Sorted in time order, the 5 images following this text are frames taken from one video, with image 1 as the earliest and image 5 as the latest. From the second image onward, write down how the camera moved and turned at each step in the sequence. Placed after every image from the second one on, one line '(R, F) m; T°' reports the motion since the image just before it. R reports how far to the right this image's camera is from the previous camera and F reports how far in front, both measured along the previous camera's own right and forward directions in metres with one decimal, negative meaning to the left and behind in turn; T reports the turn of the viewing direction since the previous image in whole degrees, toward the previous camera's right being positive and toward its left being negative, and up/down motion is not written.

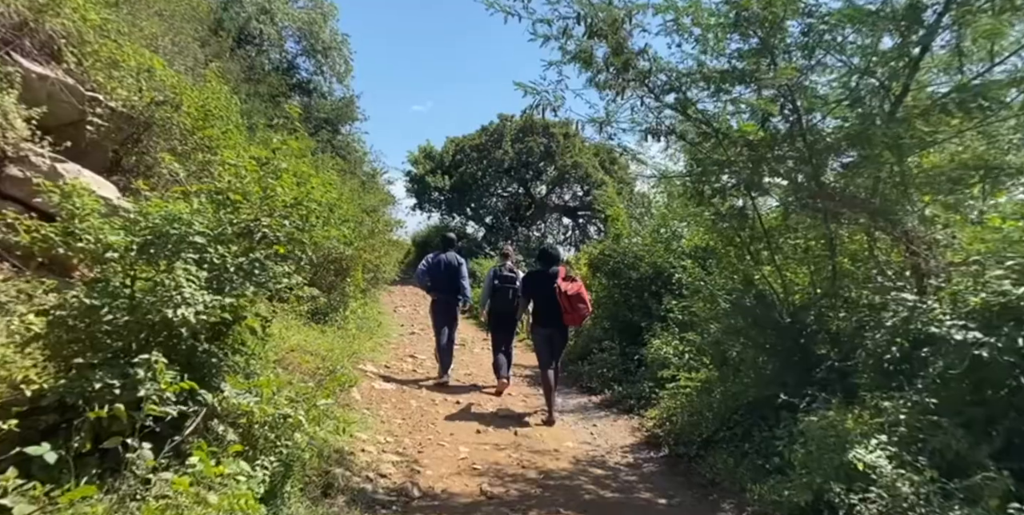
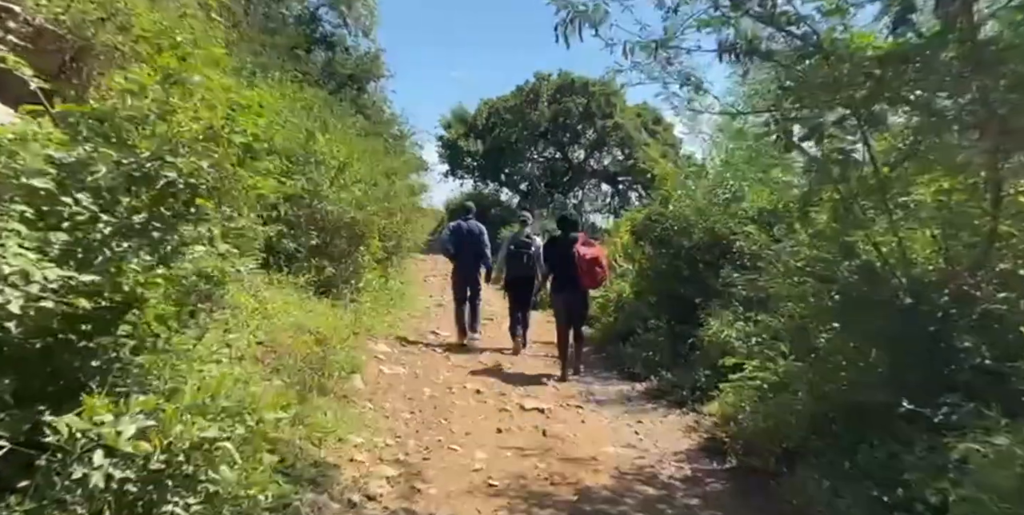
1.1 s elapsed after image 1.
(+0.1, +1.1) m; -4°
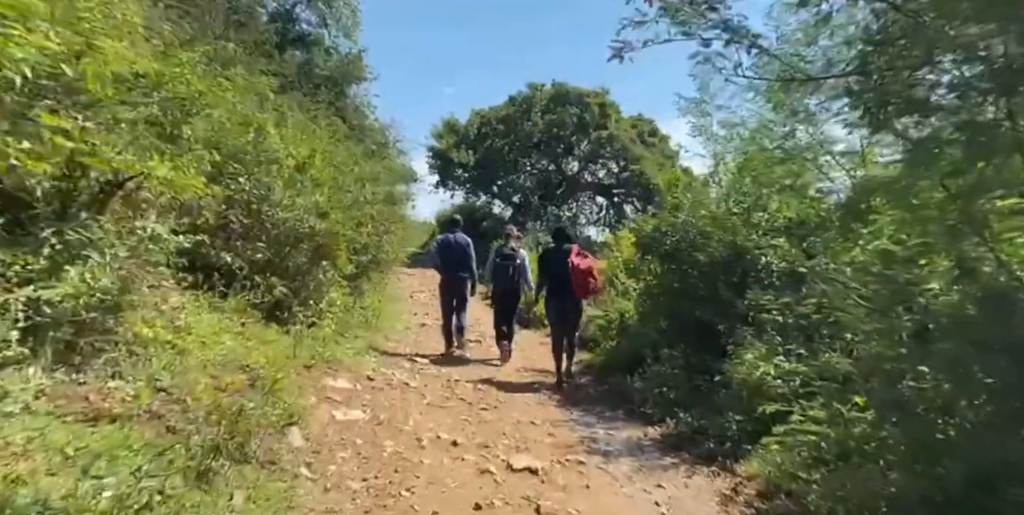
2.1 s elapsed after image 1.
(+0.1, +1.2) m; +1°
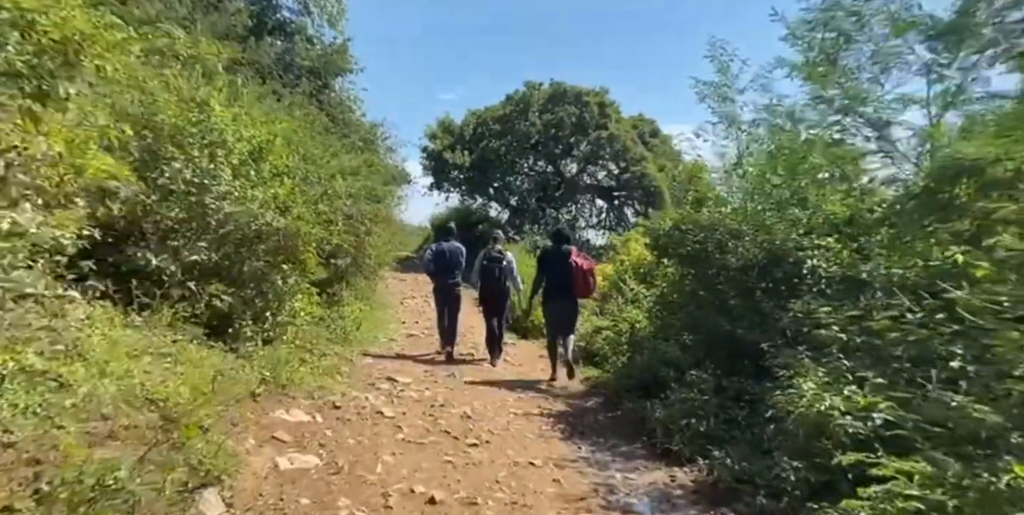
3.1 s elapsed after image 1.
(0.0, +1.1) m; 0°
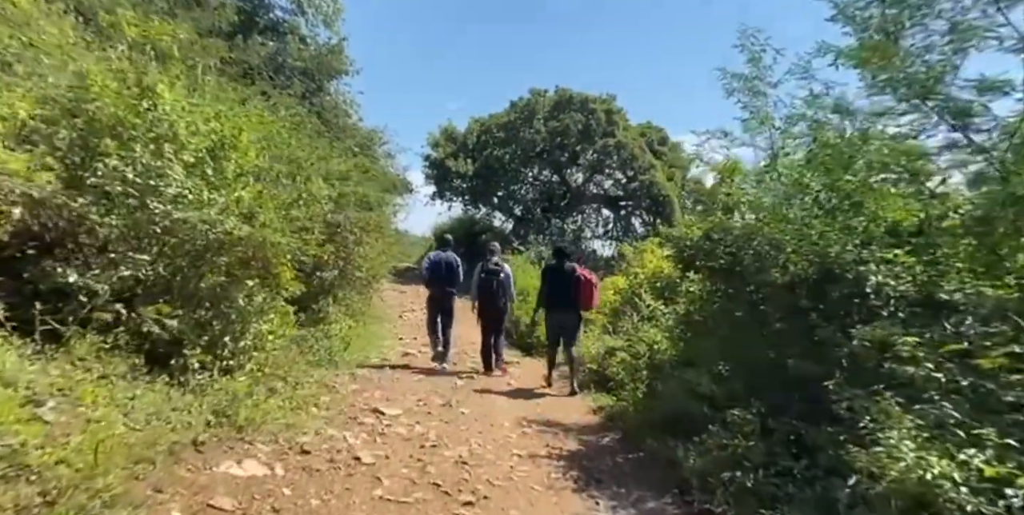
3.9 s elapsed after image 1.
(0.0, +0.9) m; 0°
